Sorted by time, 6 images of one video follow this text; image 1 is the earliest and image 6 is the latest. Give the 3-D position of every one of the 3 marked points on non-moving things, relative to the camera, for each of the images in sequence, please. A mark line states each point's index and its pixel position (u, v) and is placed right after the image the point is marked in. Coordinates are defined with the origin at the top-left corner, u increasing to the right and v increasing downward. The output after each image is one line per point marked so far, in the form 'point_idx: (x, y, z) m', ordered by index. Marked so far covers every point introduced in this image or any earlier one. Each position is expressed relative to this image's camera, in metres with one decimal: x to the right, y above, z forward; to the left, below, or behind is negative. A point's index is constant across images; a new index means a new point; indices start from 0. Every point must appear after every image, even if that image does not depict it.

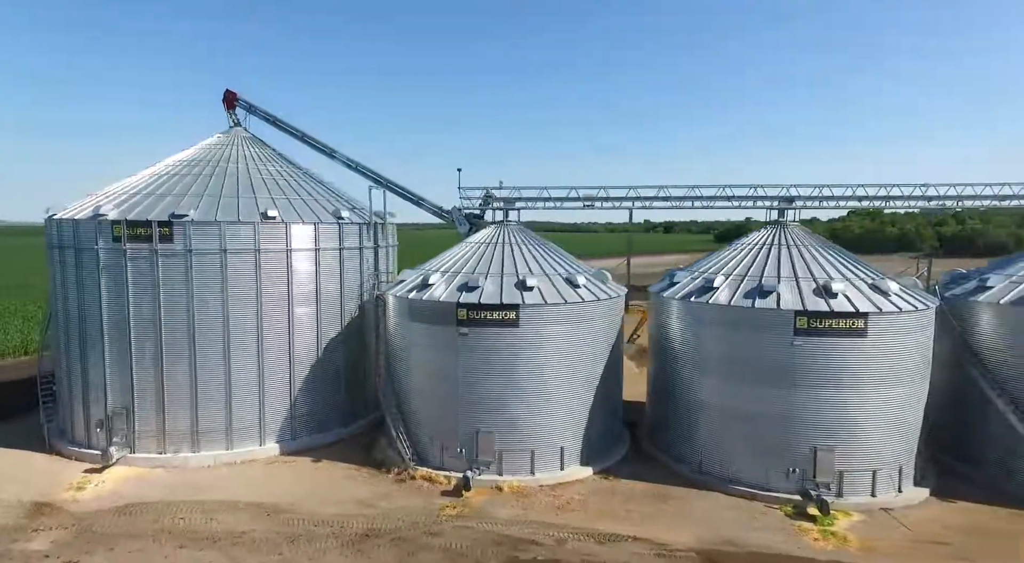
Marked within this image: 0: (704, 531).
0: (+6.1, -7.8, +19.3) m
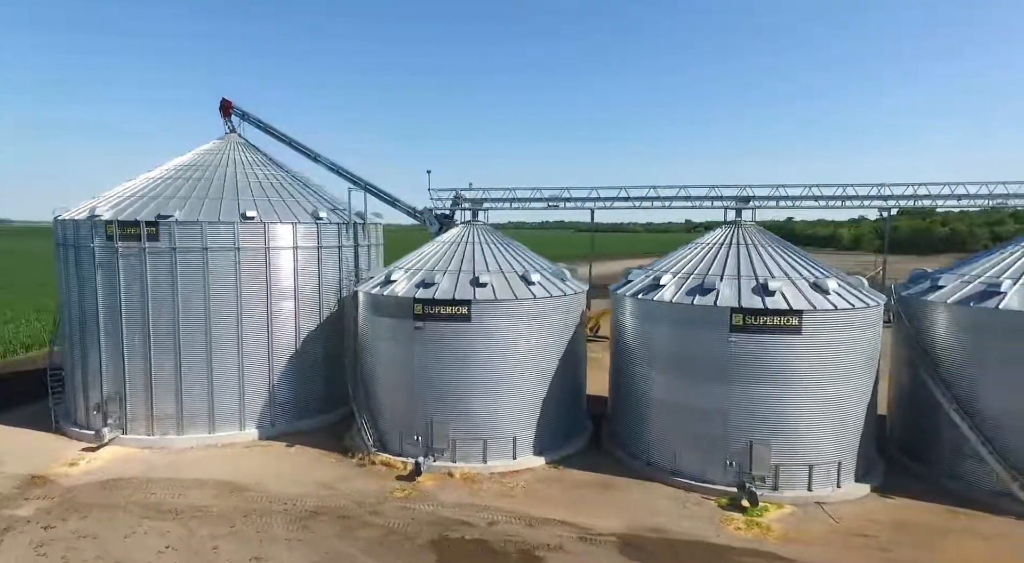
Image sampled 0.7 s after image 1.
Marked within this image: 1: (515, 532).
0: (+4.0, -7.7, +20.1) m
1: (+0.1, -7.8, +19.0) m
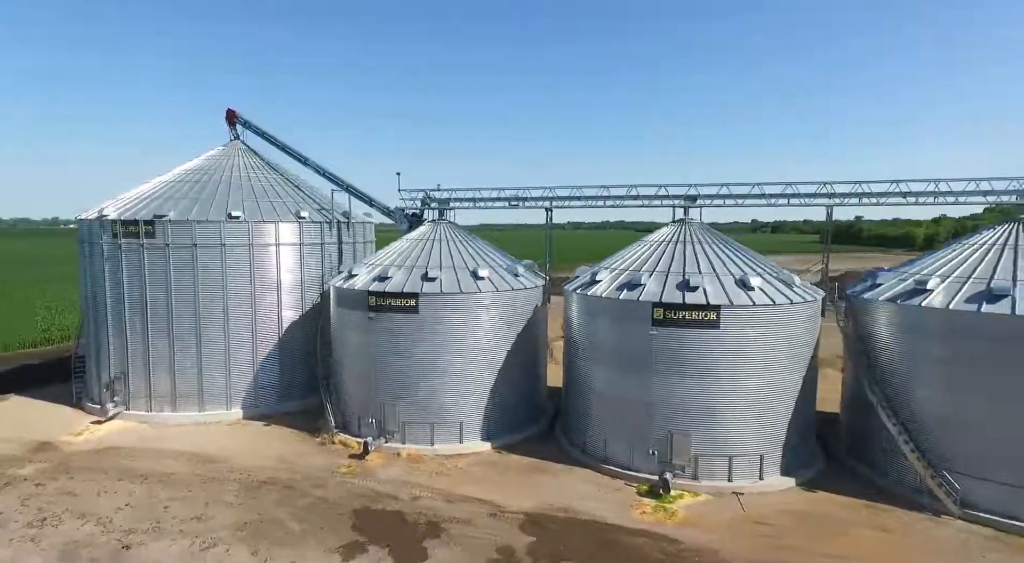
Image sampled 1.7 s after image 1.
0: (+1.3, -7.5, +21.4) m
1: (-2.7, -7.5, +20.7) m
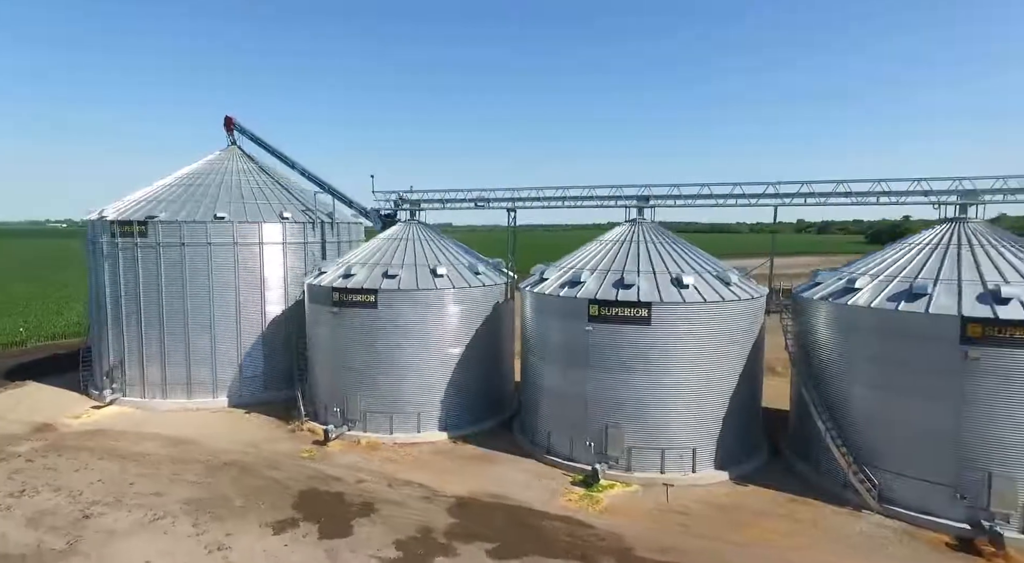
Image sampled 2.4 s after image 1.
0: (-1.0, -7.4, +22.5) m
1: (-5.0, -7.4, +22.0) m
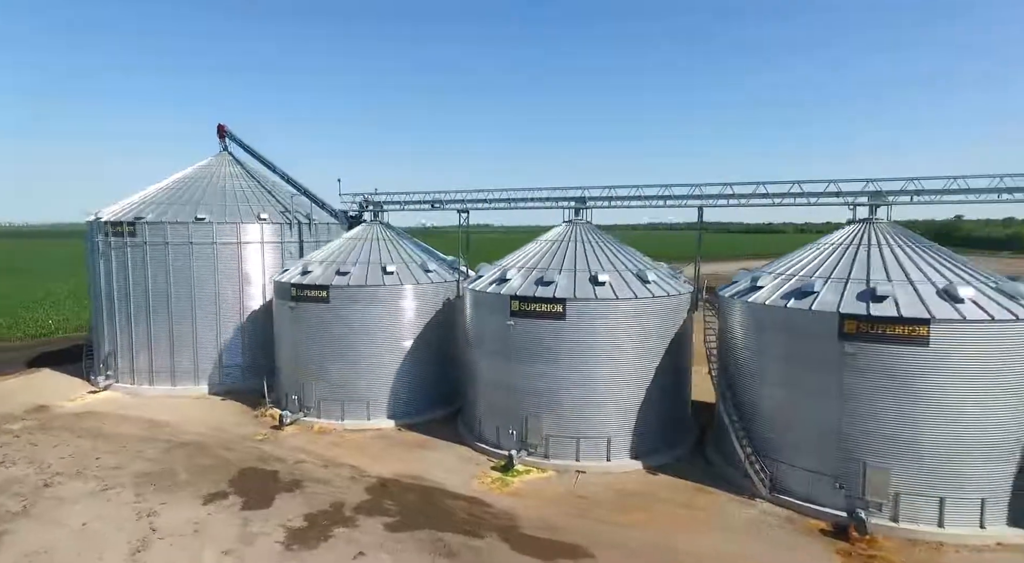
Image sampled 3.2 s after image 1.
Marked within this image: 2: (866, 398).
0: (-4.0, -7.3, +24.2) m
1: (-8.0, -7.3, +24.0) m
2: (+11.0, -3.6, +19.2) m
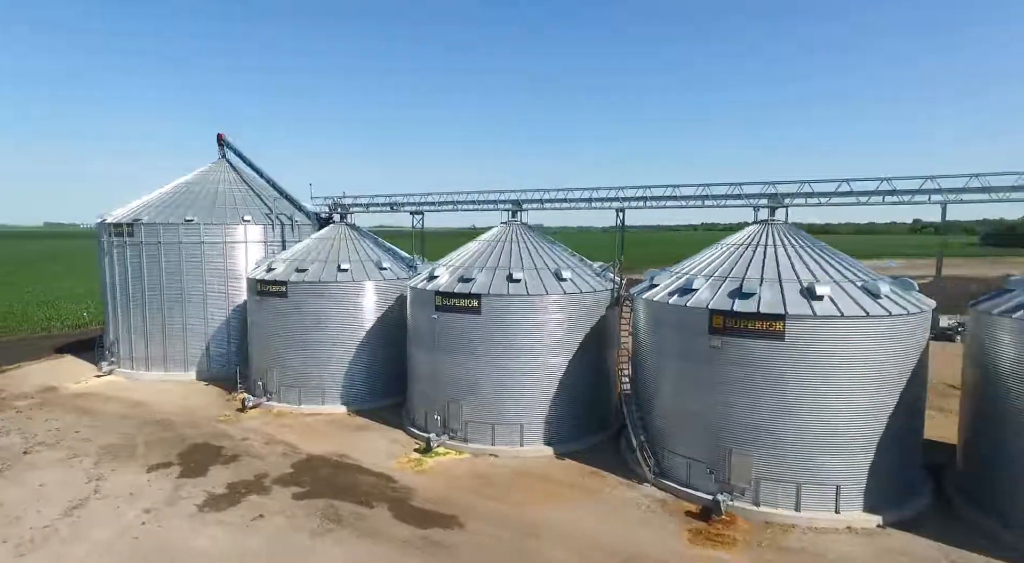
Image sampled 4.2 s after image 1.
0: (-7.3, -7.2, +26.5) m
1: (-11.3, -7.1, +26.6) m
2: (+7.3, -3.5, +20.4) m
